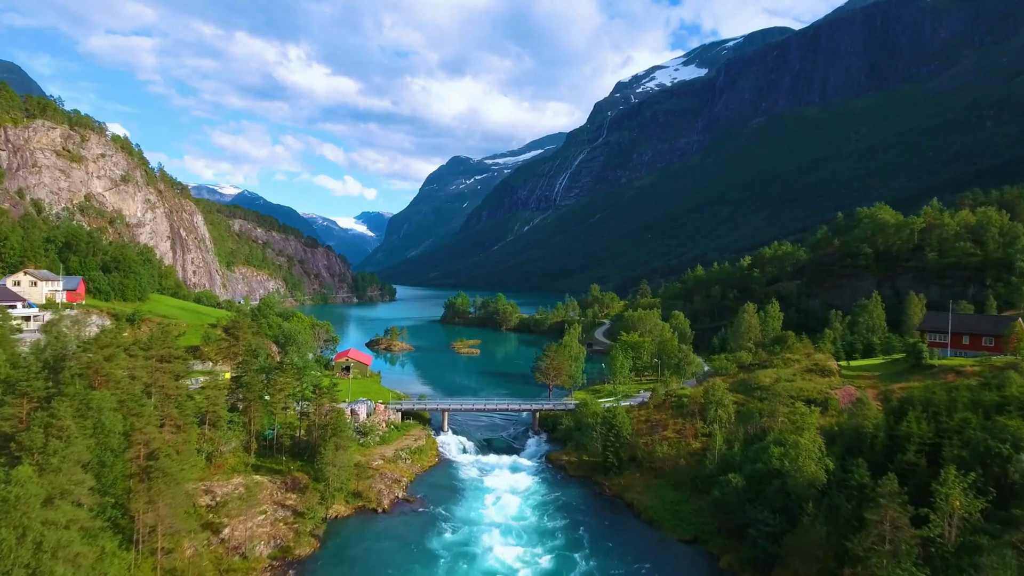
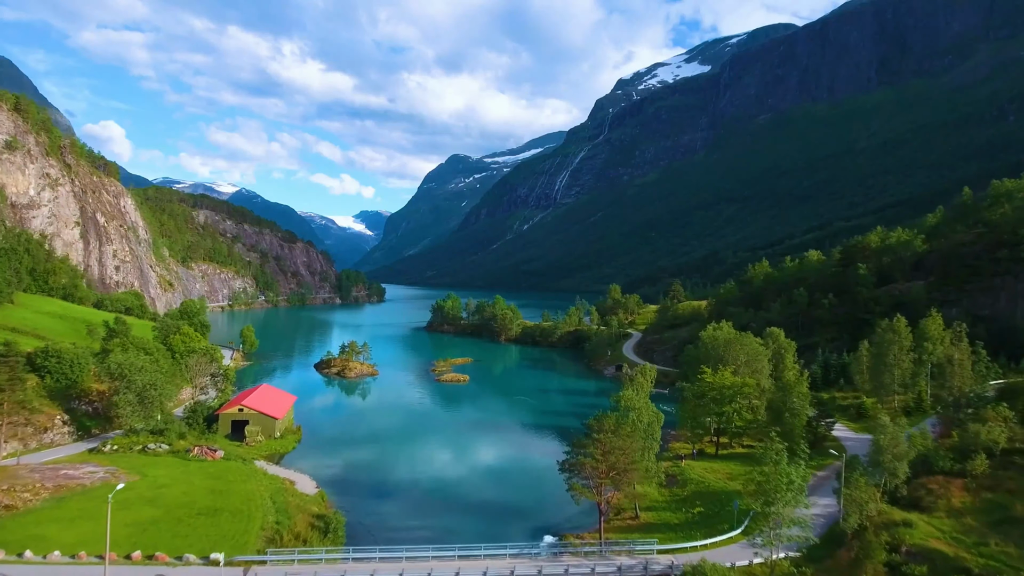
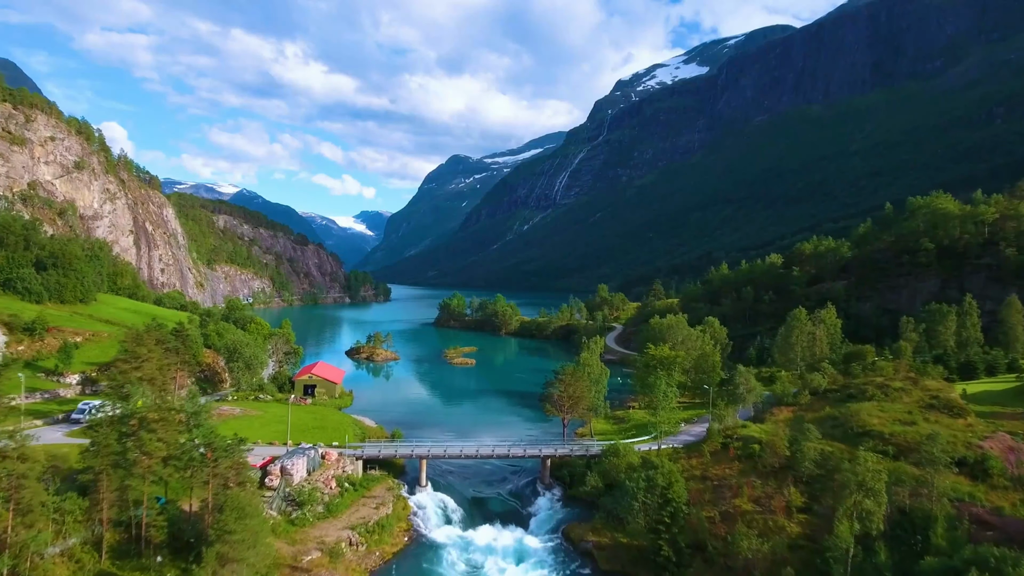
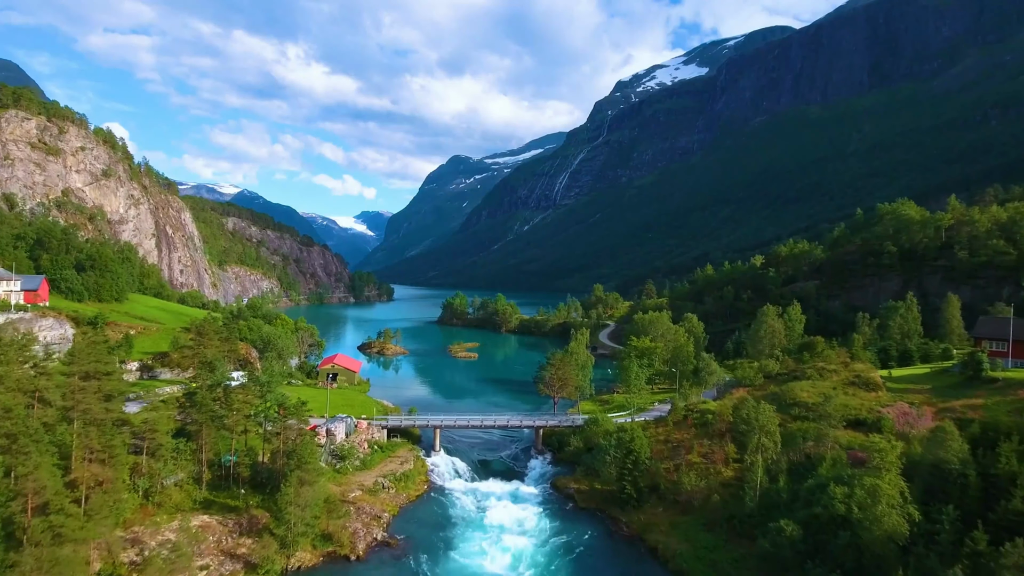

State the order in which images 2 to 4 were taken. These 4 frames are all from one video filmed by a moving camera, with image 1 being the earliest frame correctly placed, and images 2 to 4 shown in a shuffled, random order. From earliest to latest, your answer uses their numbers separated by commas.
4, 3, 2
